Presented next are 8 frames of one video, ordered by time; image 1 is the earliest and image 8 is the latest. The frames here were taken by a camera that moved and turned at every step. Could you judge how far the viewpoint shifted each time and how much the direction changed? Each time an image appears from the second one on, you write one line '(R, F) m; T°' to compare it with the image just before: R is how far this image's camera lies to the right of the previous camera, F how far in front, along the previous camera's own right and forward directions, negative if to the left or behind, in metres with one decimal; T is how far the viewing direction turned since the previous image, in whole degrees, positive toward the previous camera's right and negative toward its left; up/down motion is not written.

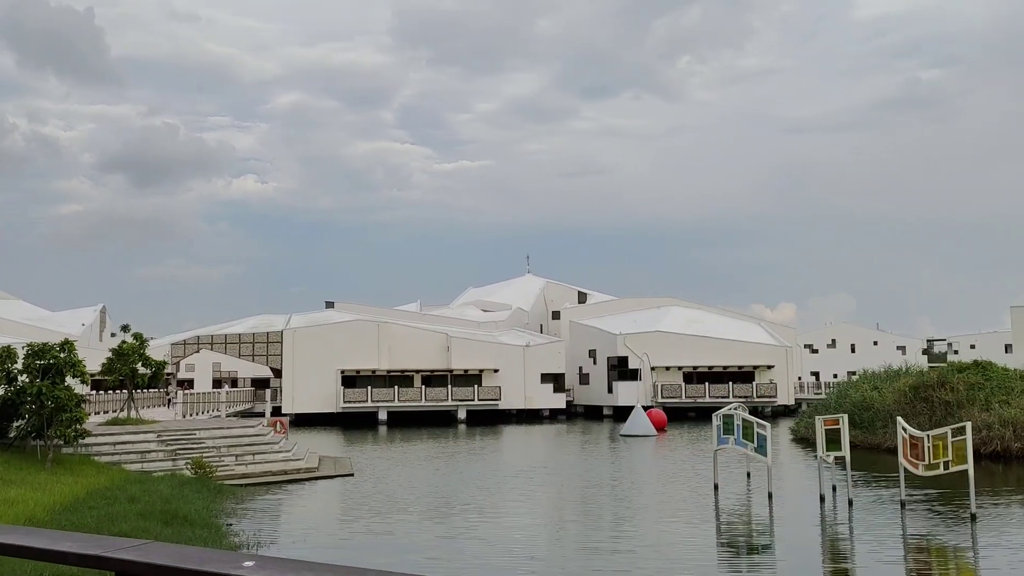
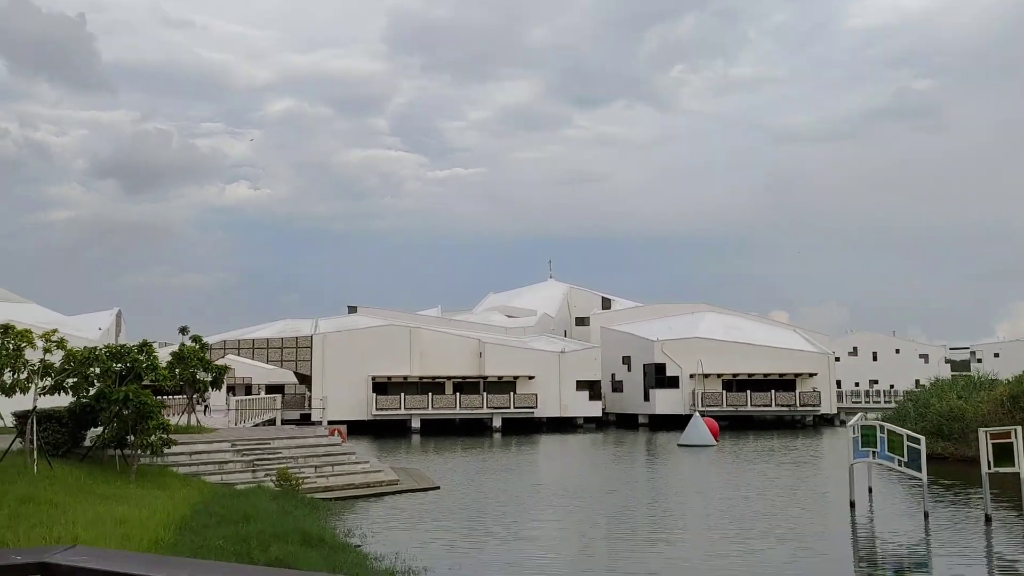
(-1.8, +1.1) m; 0°
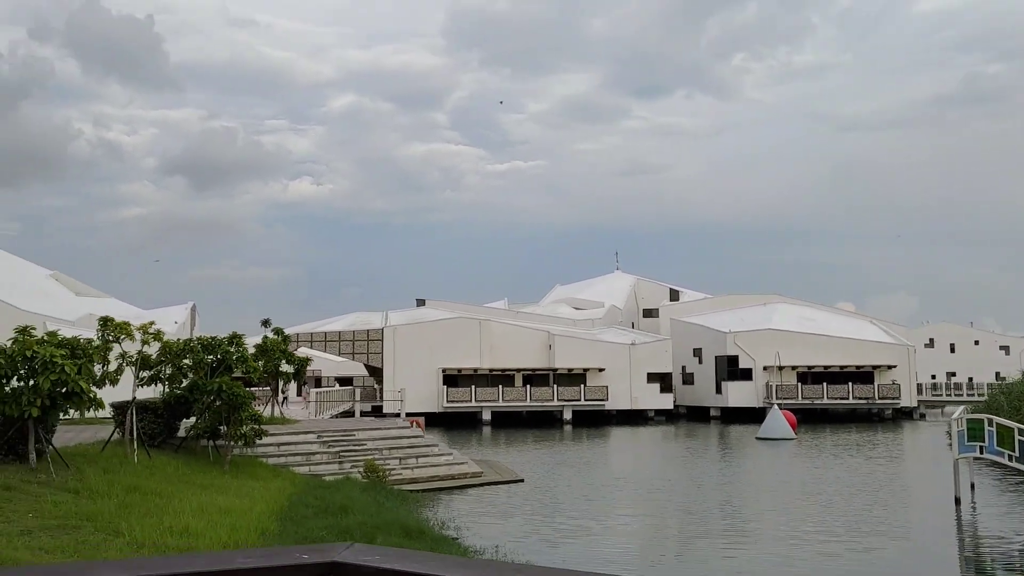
(-0.4, +0.2) m; -4°
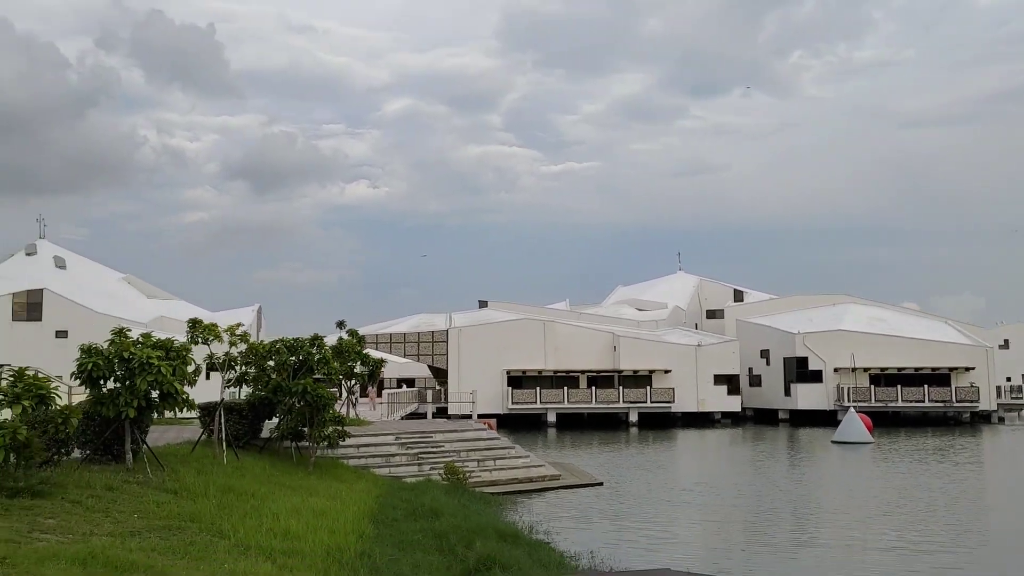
(-0.4, +0.1) m; -3°
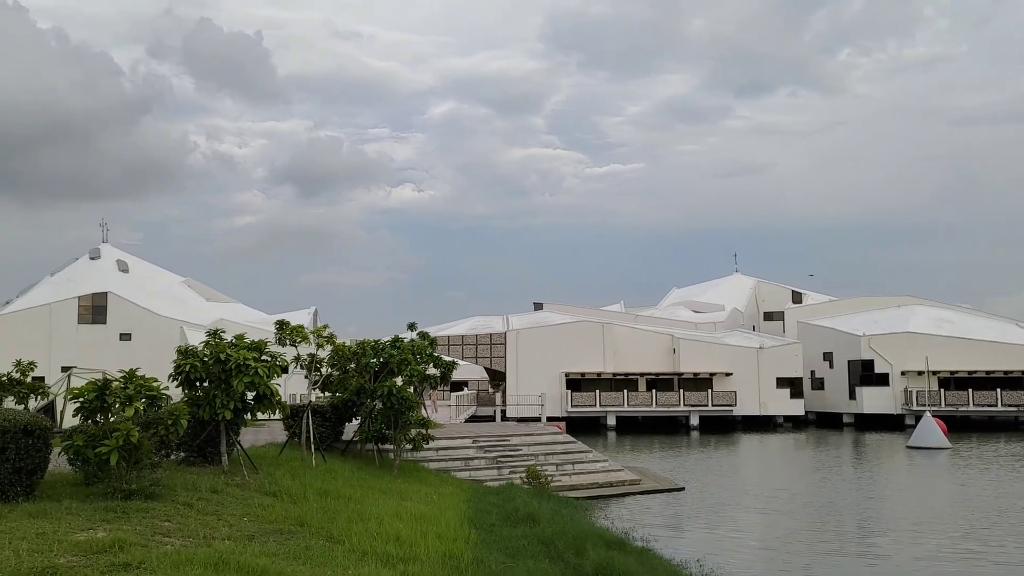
(-0.6, +0.2) m; -3°
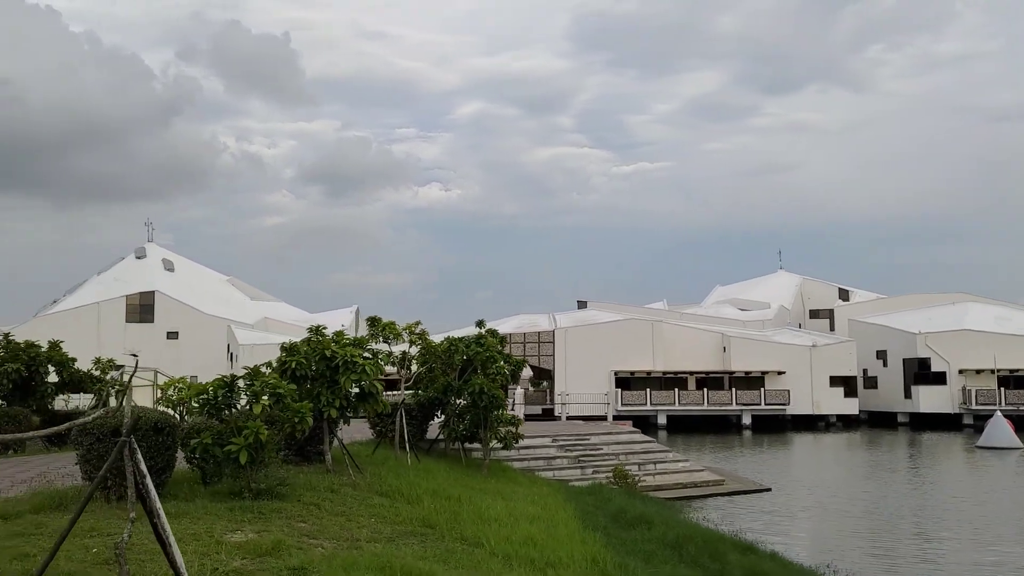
(-0.9, +0.3) m; -2°
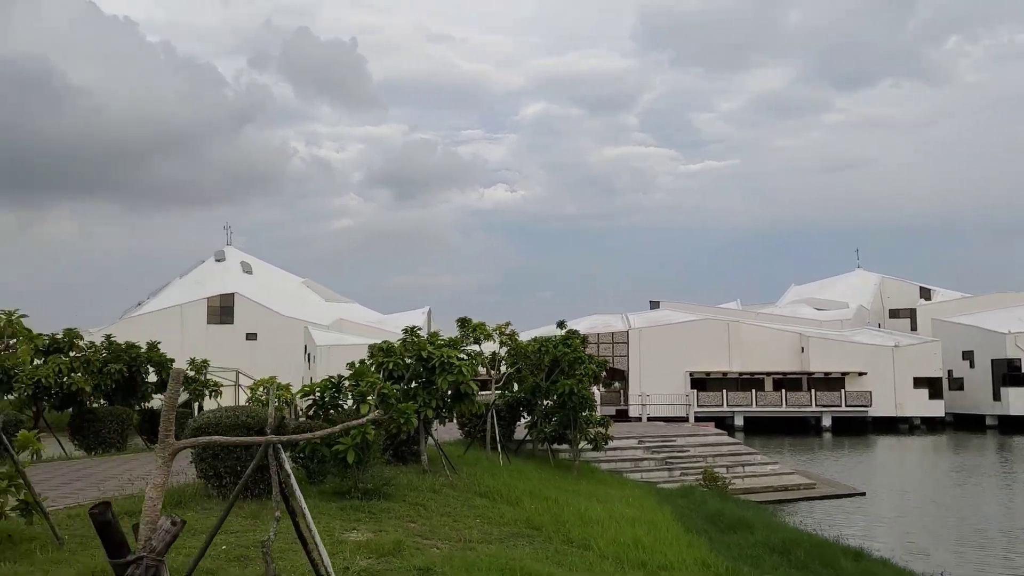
(-0.3, 0.0) m; -4°
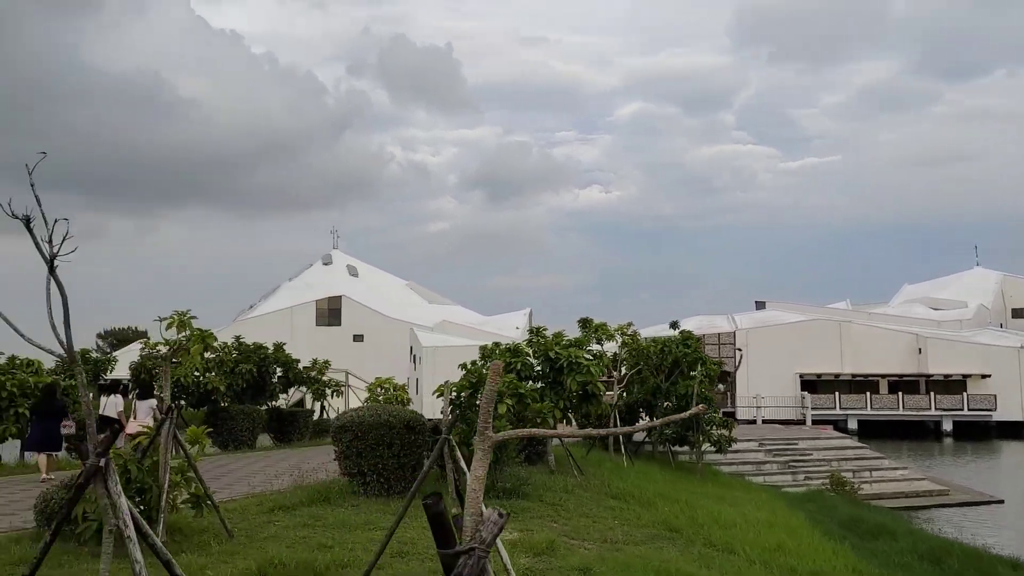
(-0.3, 0.0) m; -6°
